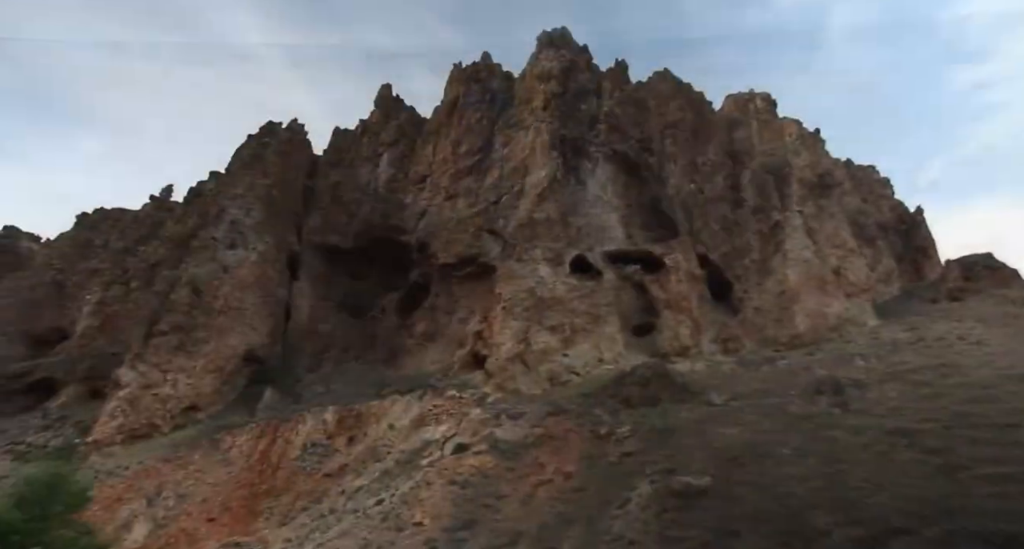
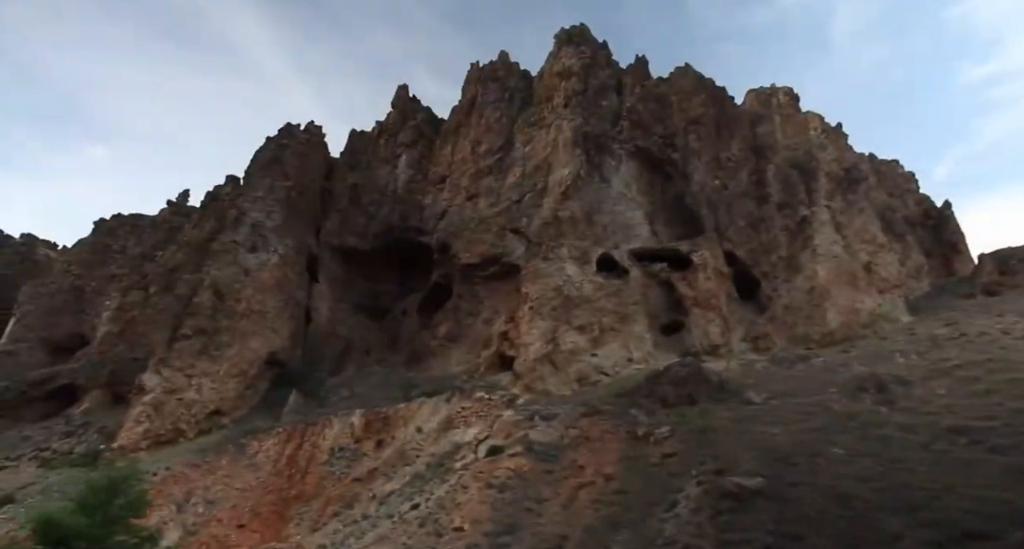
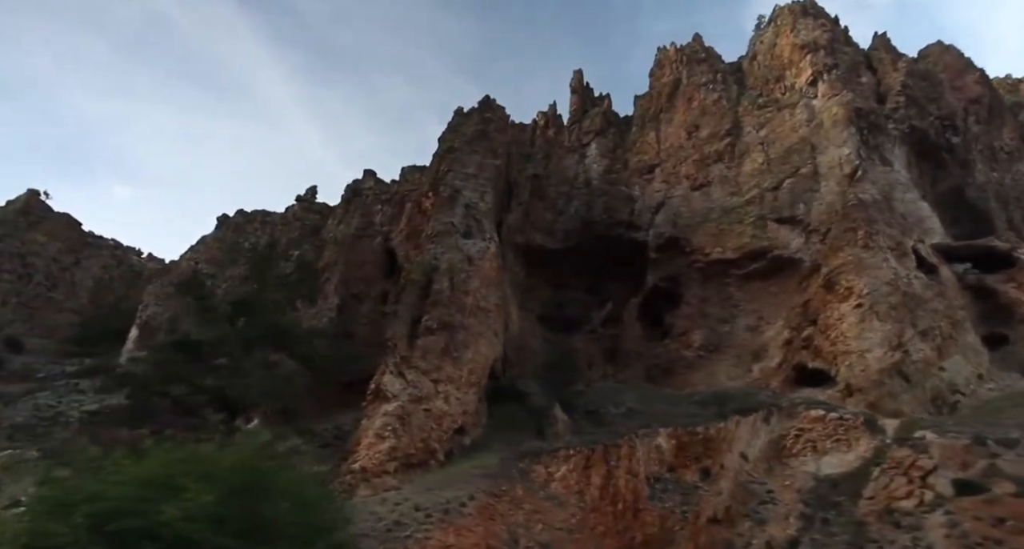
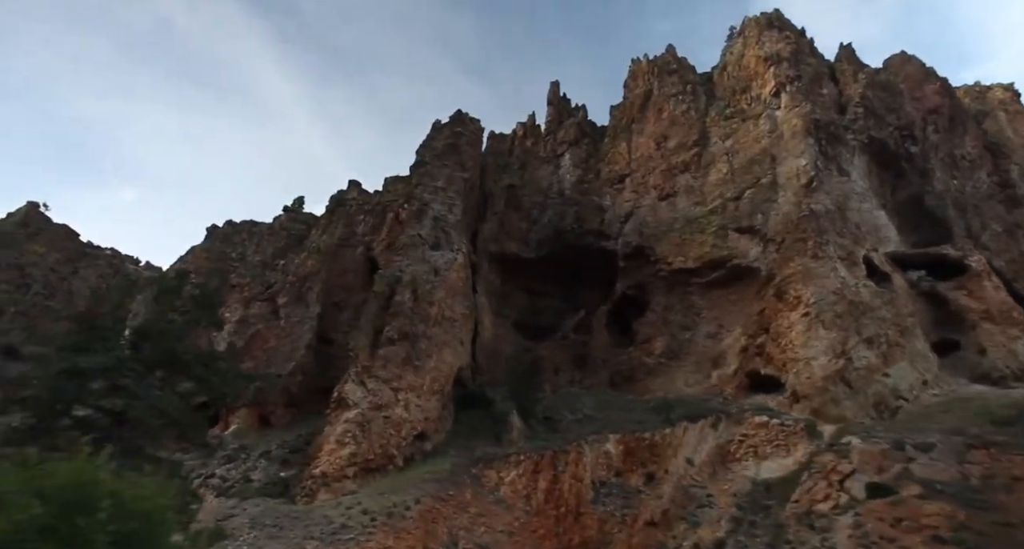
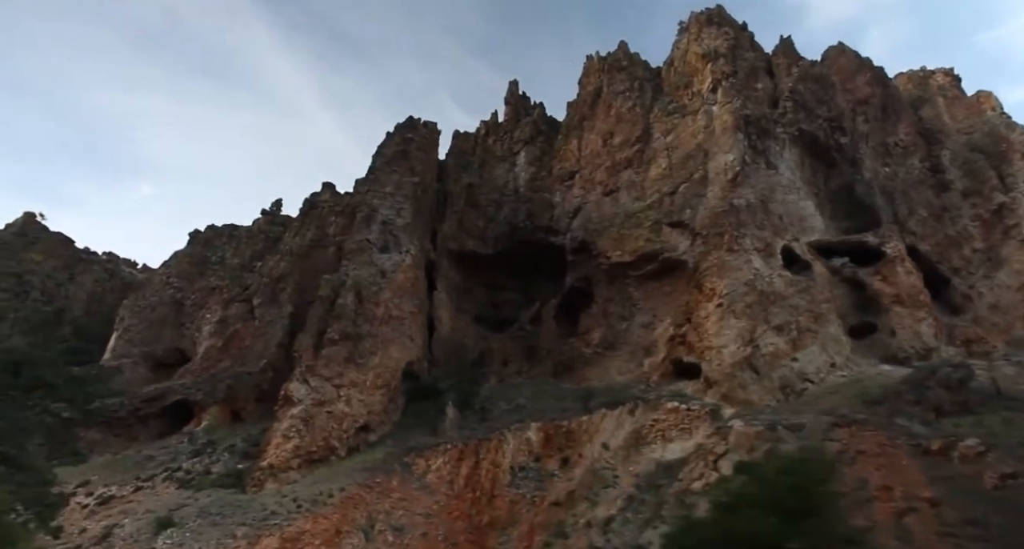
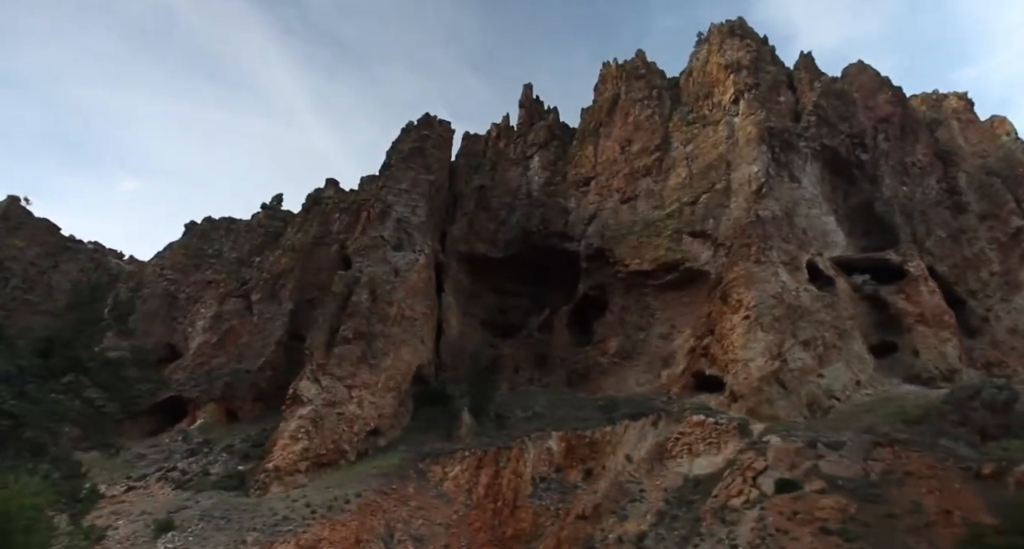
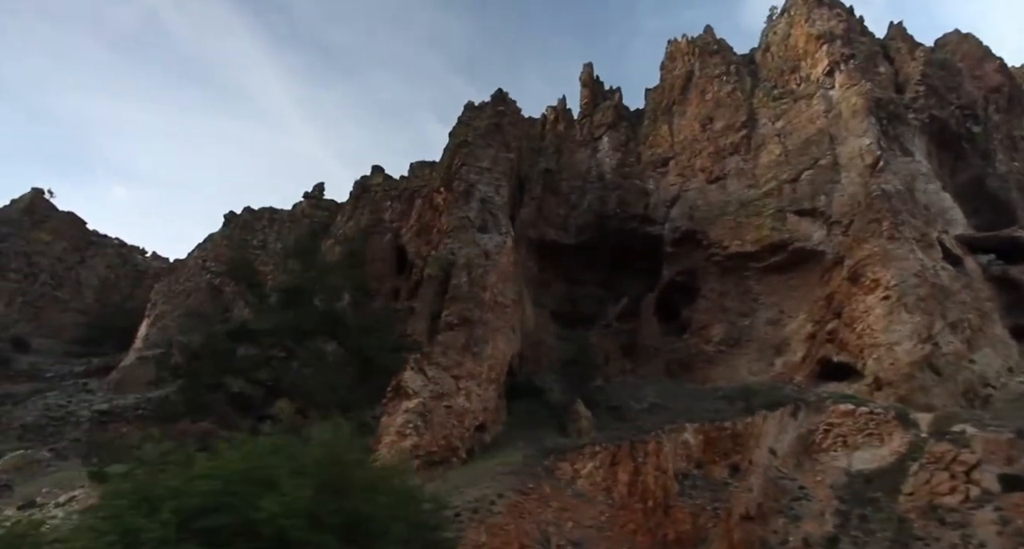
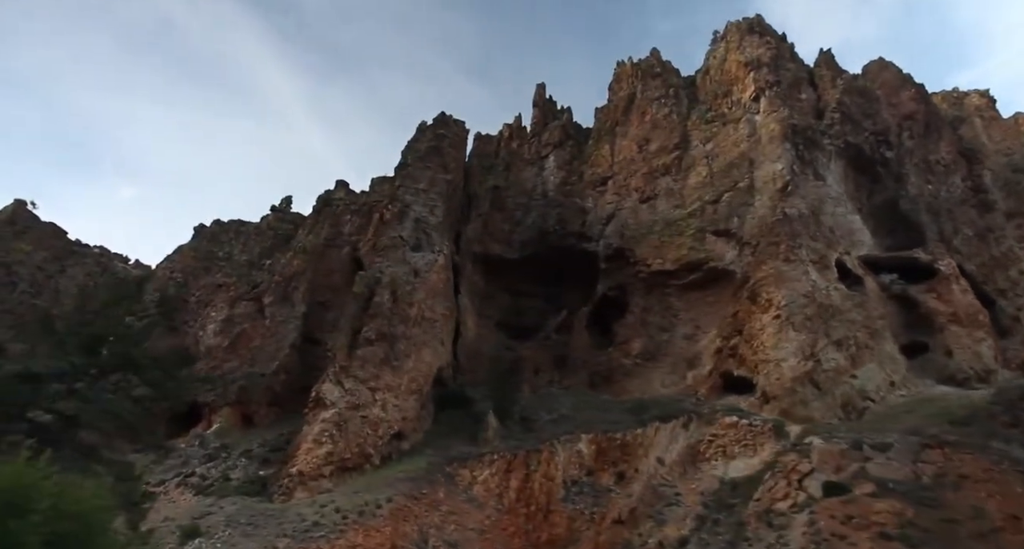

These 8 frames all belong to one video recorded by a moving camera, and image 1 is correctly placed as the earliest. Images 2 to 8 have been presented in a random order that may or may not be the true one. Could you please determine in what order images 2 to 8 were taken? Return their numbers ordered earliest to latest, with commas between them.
2, 5, 6, 8, 4, 3, 7
